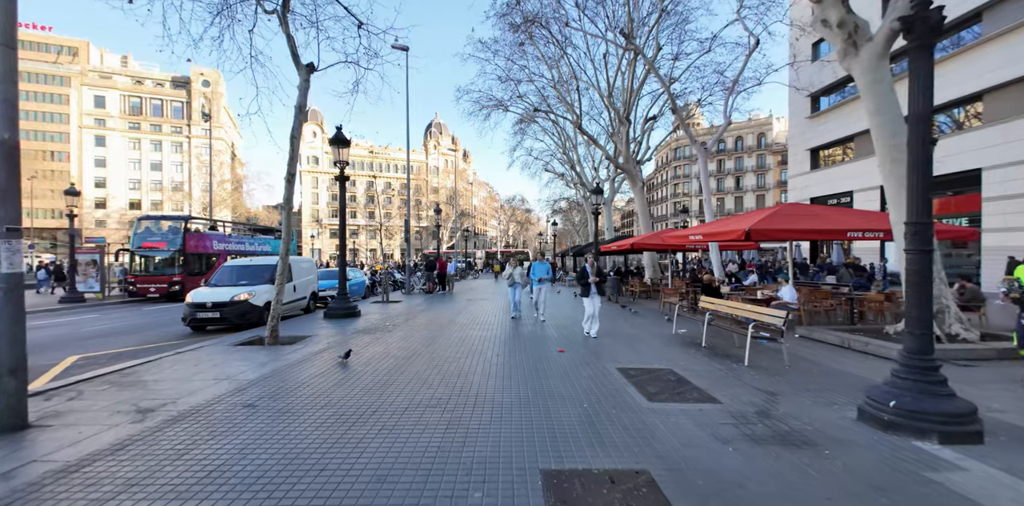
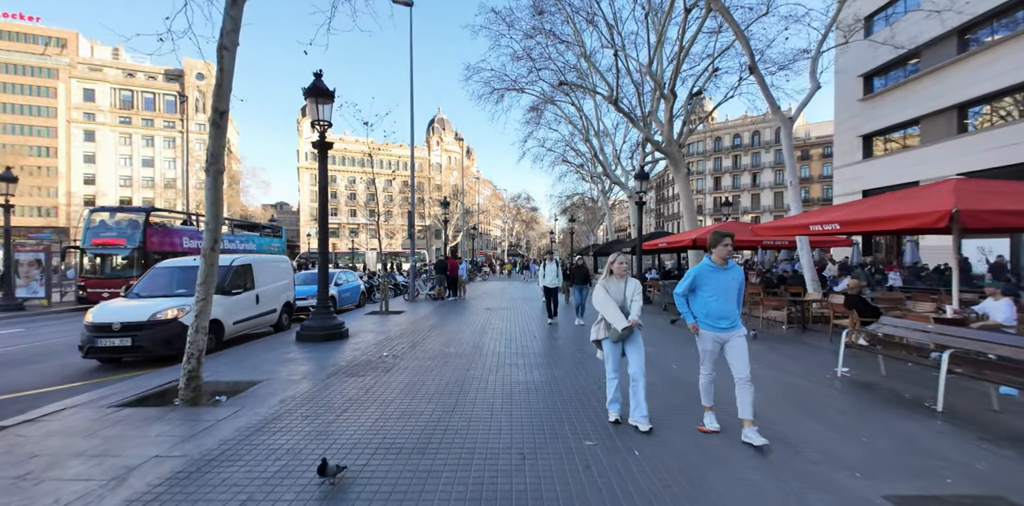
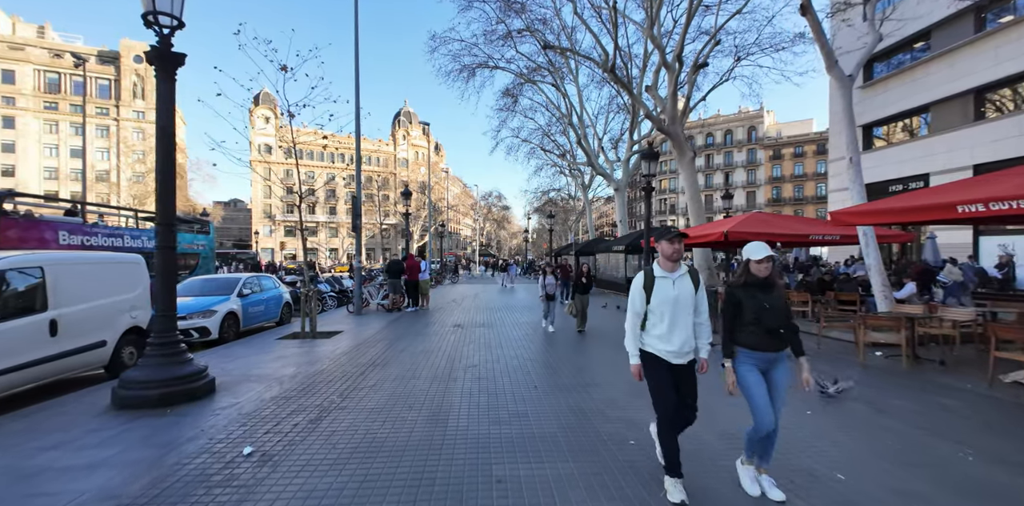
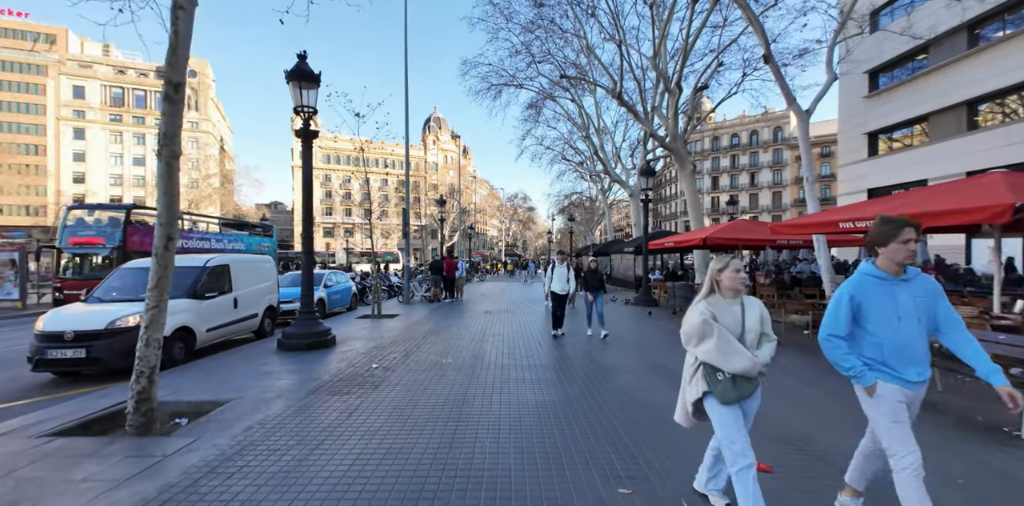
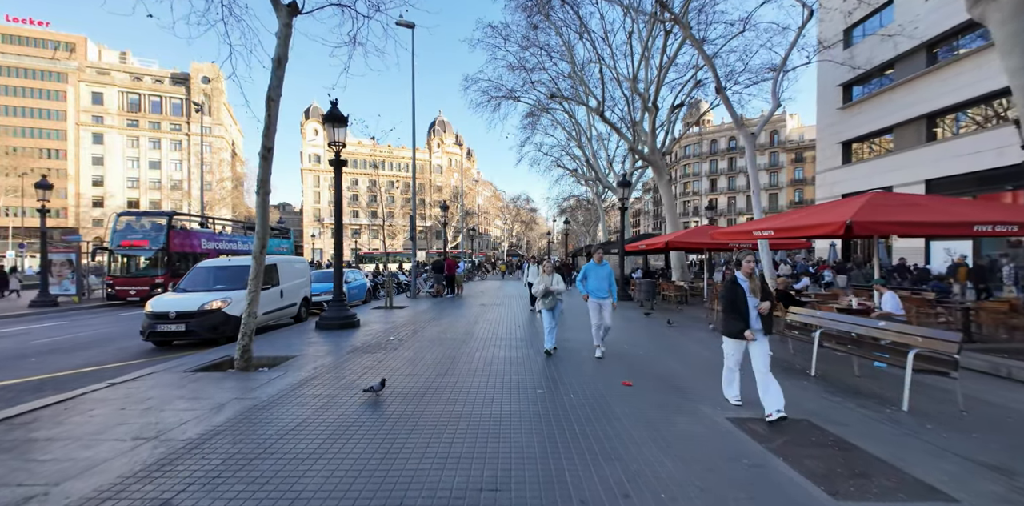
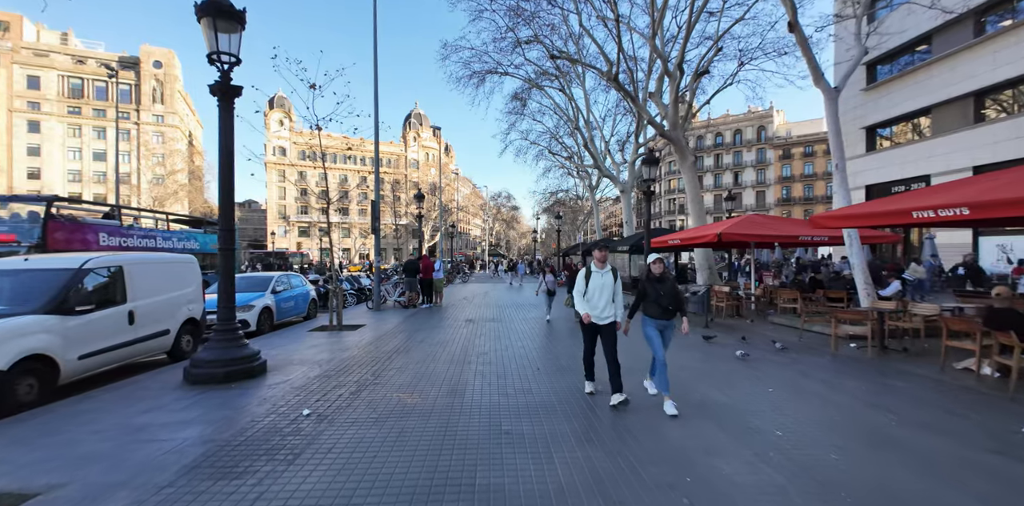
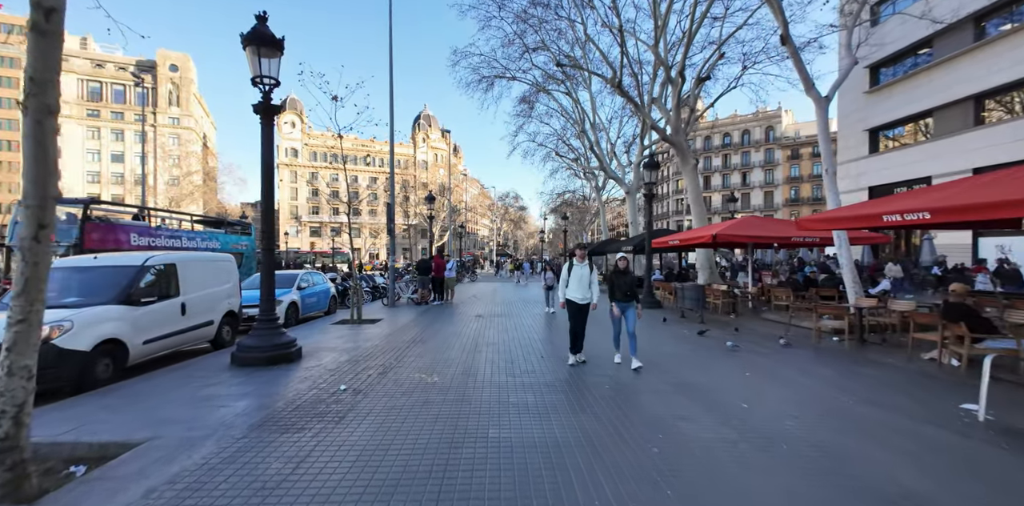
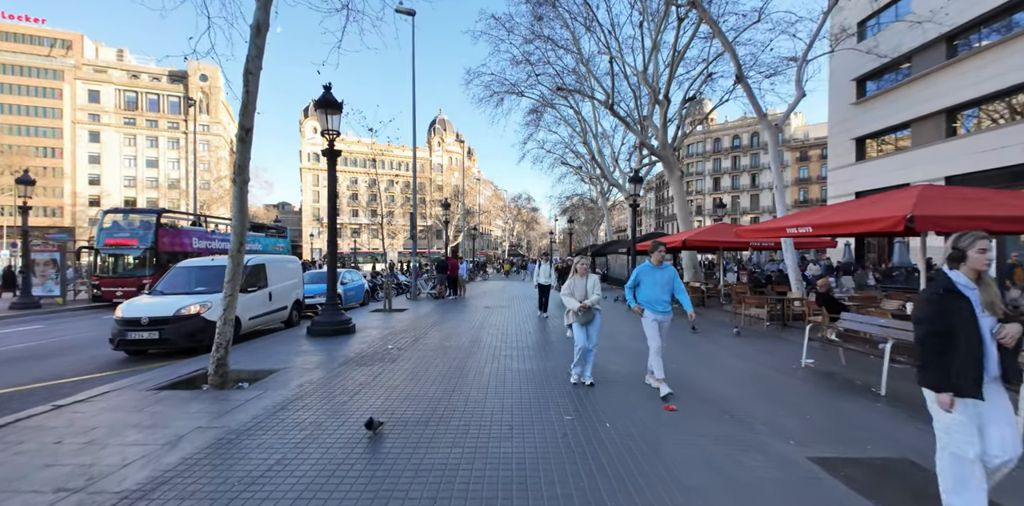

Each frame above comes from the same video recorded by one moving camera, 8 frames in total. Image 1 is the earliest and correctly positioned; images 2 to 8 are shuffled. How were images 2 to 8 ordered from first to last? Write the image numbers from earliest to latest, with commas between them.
5, 8, 2, 4, 7, 6, 3
